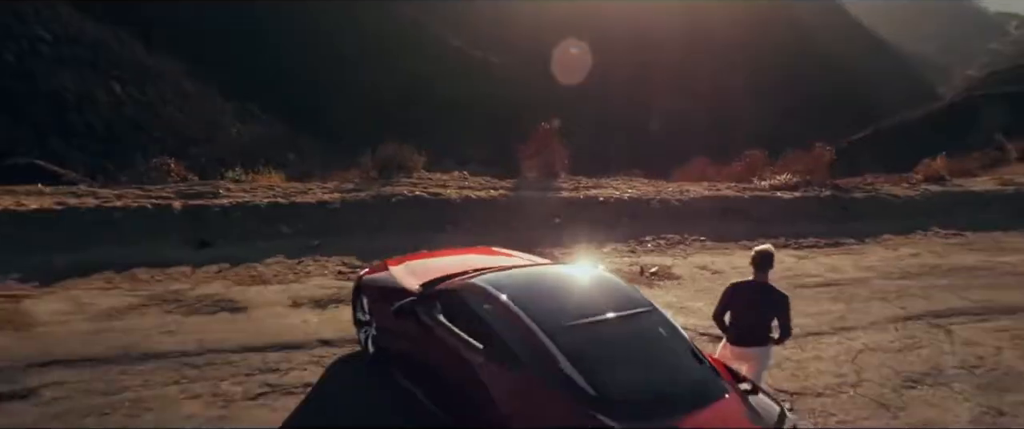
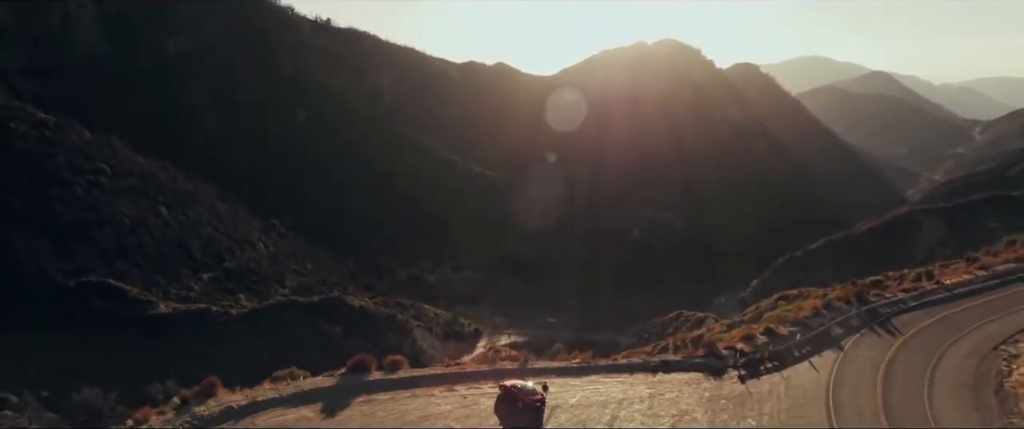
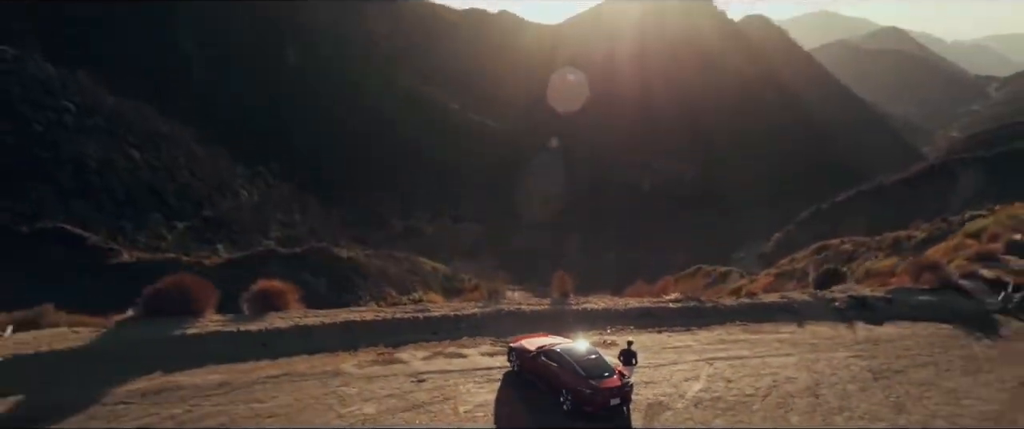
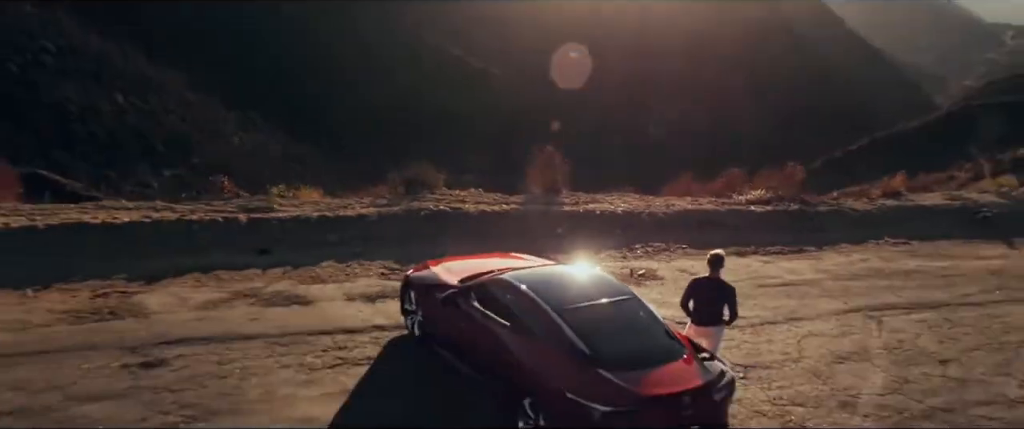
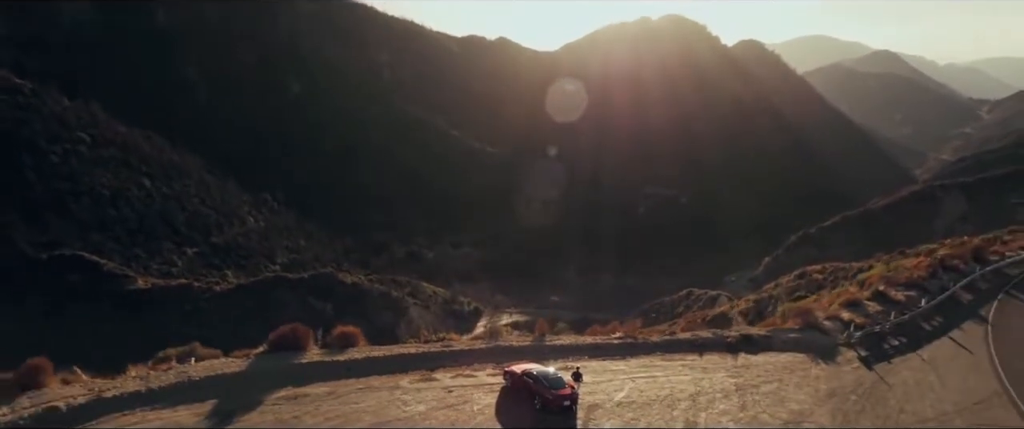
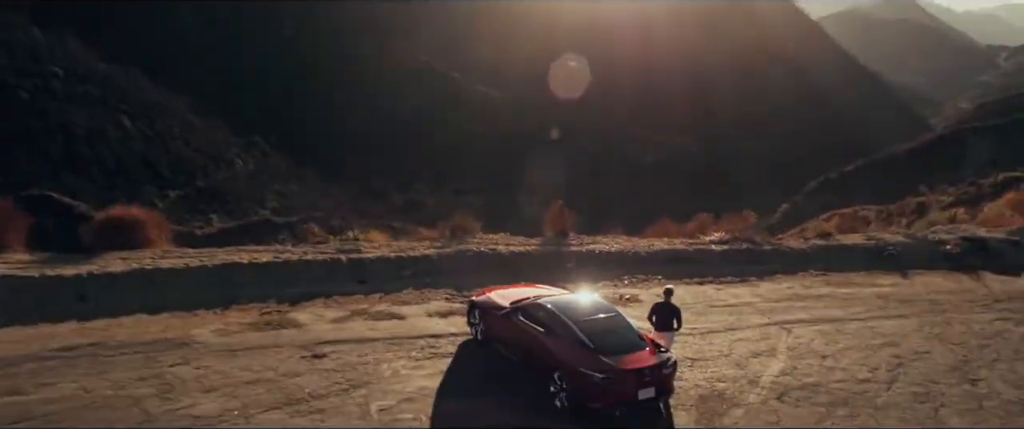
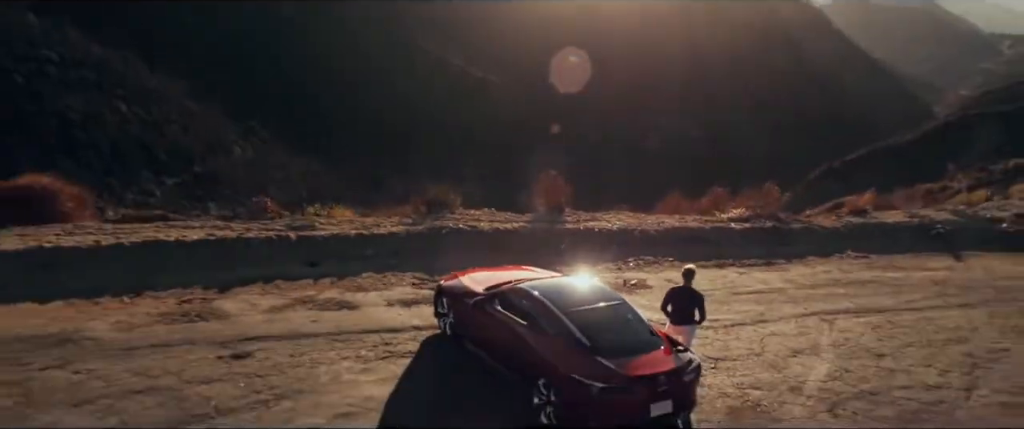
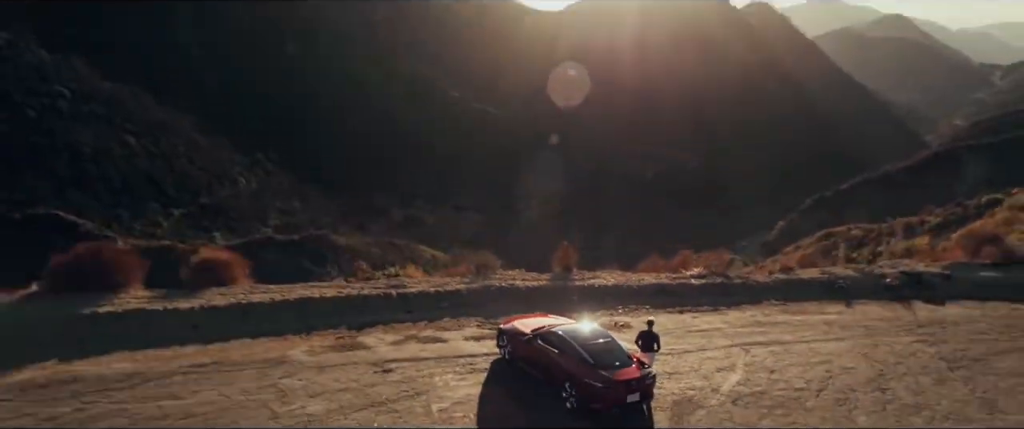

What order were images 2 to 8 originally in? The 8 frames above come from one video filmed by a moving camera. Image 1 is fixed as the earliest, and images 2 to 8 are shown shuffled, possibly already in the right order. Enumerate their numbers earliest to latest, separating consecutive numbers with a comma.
4, 7, 6, 8, 3, 5, 2
